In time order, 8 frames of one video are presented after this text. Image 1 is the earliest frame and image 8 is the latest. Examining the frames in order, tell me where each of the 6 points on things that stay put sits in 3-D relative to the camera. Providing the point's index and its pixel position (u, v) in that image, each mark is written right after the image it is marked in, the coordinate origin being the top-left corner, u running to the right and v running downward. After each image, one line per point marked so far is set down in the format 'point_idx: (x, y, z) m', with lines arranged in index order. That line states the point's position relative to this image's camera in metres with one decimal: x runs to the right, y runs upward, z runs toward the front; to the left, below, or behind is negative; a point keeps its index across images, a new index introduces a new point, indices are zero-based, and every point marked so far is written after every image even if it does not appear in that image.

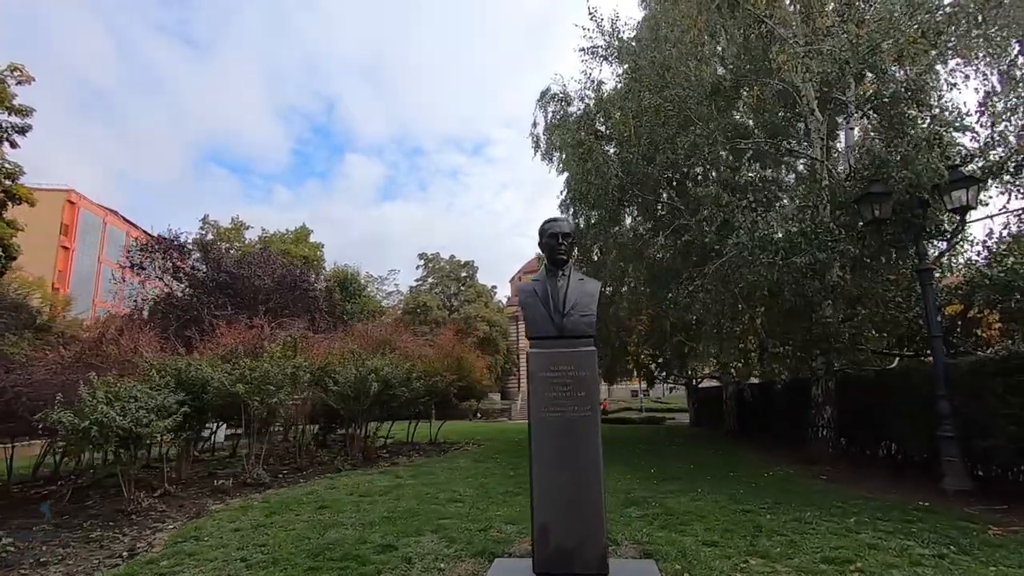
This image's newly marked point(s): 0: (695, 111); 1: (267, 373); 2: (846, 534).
0: (+3.5, +3.3, +10.0) m
1: (-4.7, -1.6, +10.3) m
2: (+3.5, -2.6, +5.7) m
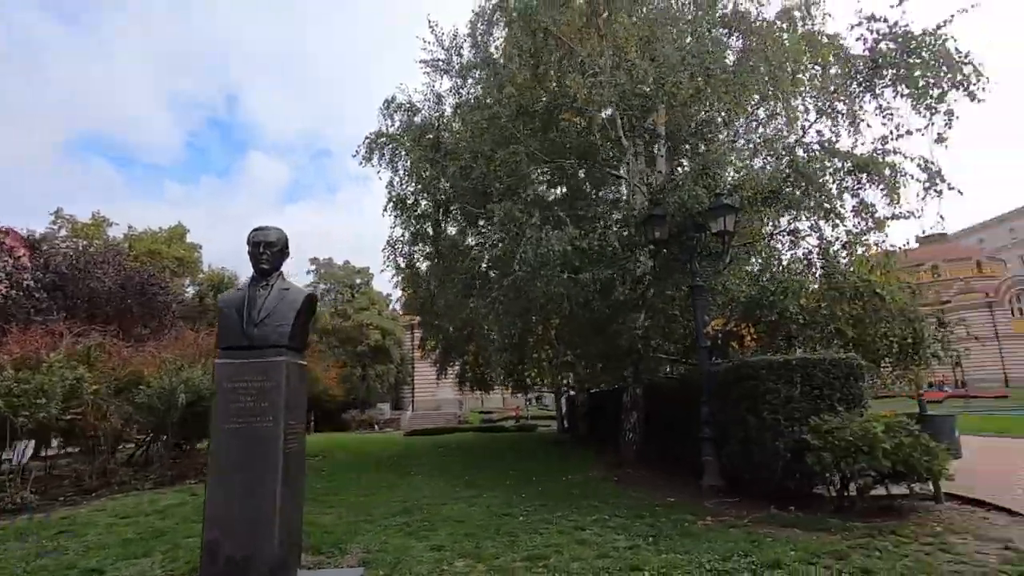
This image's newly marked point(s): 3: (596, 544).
0: (0.0, +3.1, +10.5) m
1: (-8.2, -1.7, +9.3) m
2: (+0.7, -2.8, +6.1) m
3: (+0.9, -2.7, +5.7) m
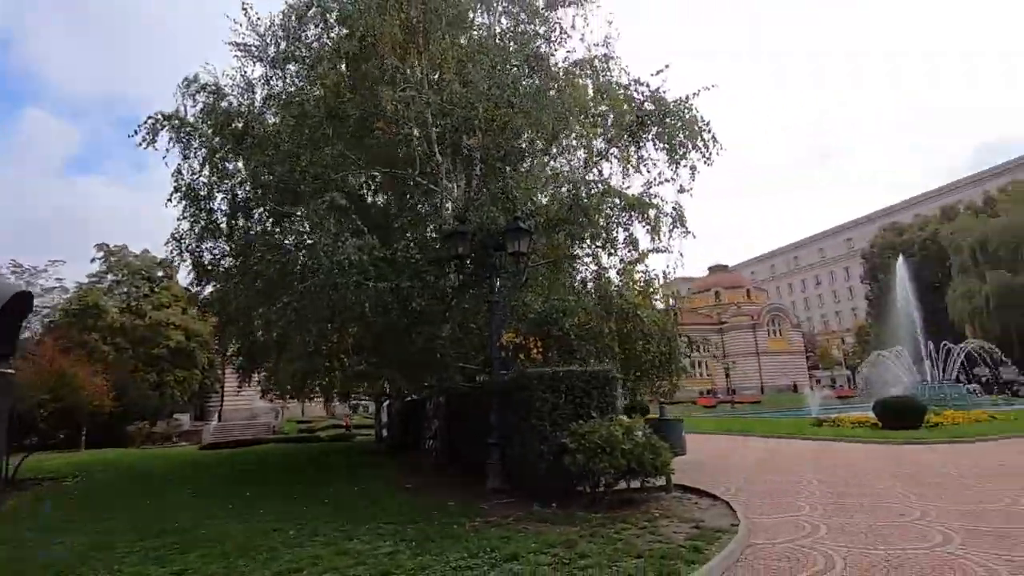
0: (-3.6, +3.0, +10.2) m
1: (-11.3, -1.3, +6.6) m
2: (-2.0, -2.9, +6.1) m
3: (-1.6, -2.8, +5.7) m
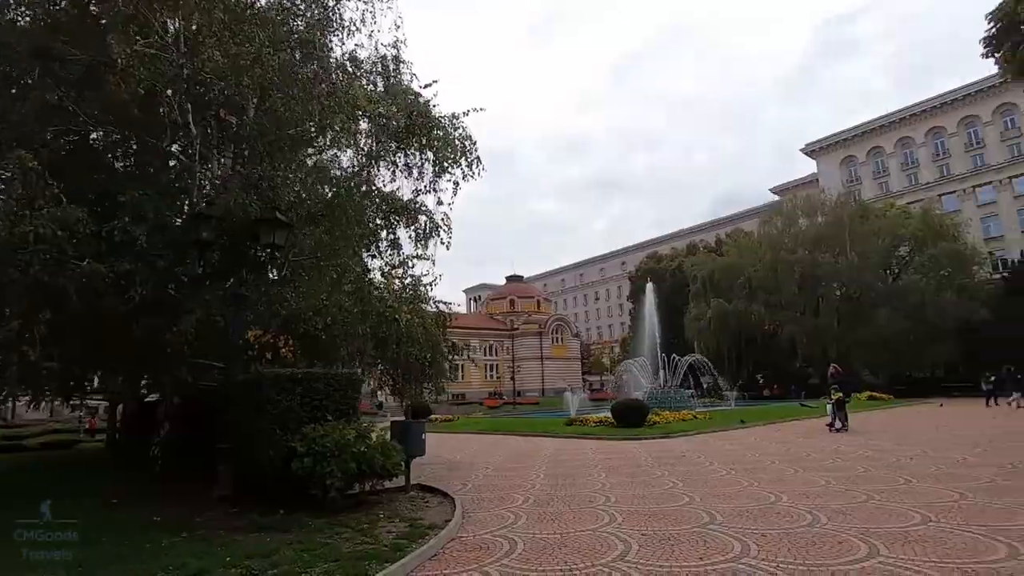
0: (-7.5, +3.4, +8.3) m
1: (-13.8, -0.4, +2.3) m
2: (-5.1, -2.7, +5.0) m
3: (-4.6, -2.6, +4.7) m
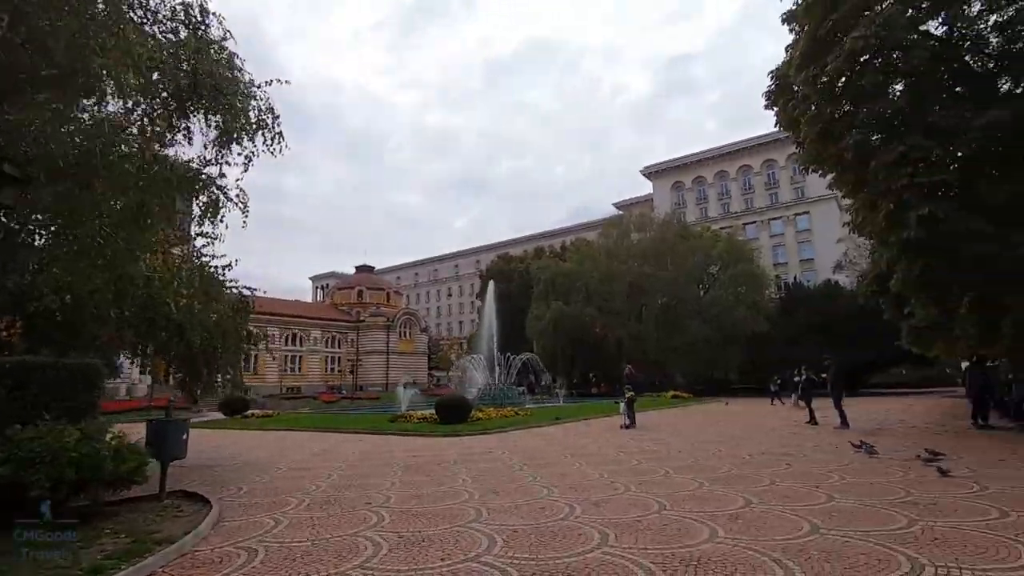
0: (-10.0, +4.0, +5.8) m
1: (-14.8, +0.6, -1.8) m
2: (-7.2, -2.2, +3.2) m
3: (-6.7, -2.2, +3.1) m
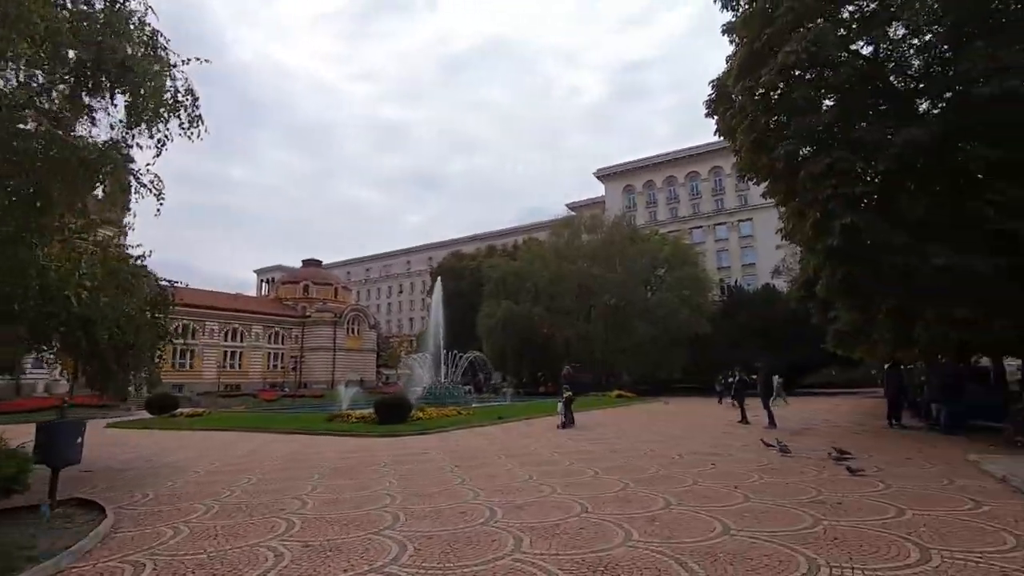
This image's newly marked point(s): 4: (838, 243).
0: (-10.8, +4.2, +4.7) m
1: (-14.9, +0.8, -3.2) m
2: (-7.9, -2.1, +2.4) m
3: (-7.3, -2.1, +2.3) m
4: (+8.1, +1.1, +13.4) m
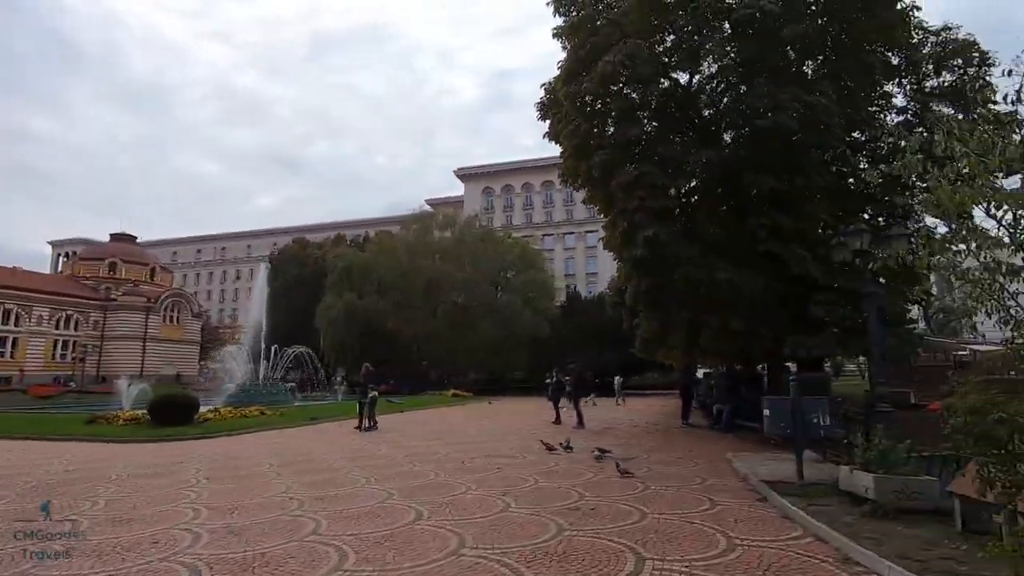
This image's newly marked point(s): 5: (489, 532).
0: (-12.4, +5.0, +0.9) m
1: (-14.6, +1.8, -7.8) m
2: (-9.4, -1.4, -0.7) m
3: (-8.9, -1.5, -0.6) m
4: (+3.3, +0.9, +14.0) m
5: (-0.2, -2.6, +5.8) m
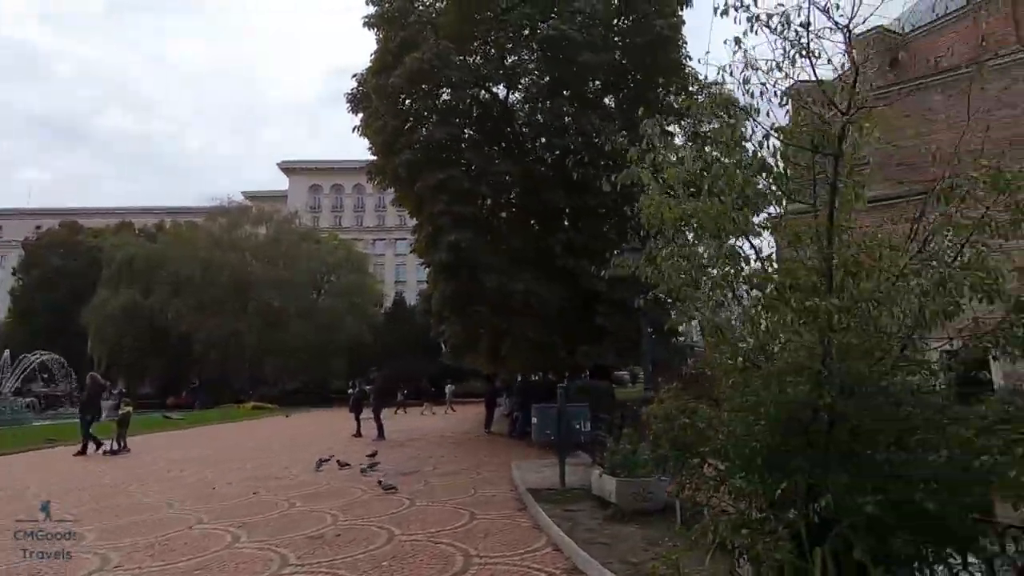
0: (-12.7, +5.7, -3.5) m
1: (-12.3, +2.7, -12.5) m
2: (-9.6, -0.9, -4.2) m
3: (-9.1, -1.0, -3.9) m
4: (-1.8, +0.8, +13.7) m
5: (-2.8, -2.6, +4.8) m
